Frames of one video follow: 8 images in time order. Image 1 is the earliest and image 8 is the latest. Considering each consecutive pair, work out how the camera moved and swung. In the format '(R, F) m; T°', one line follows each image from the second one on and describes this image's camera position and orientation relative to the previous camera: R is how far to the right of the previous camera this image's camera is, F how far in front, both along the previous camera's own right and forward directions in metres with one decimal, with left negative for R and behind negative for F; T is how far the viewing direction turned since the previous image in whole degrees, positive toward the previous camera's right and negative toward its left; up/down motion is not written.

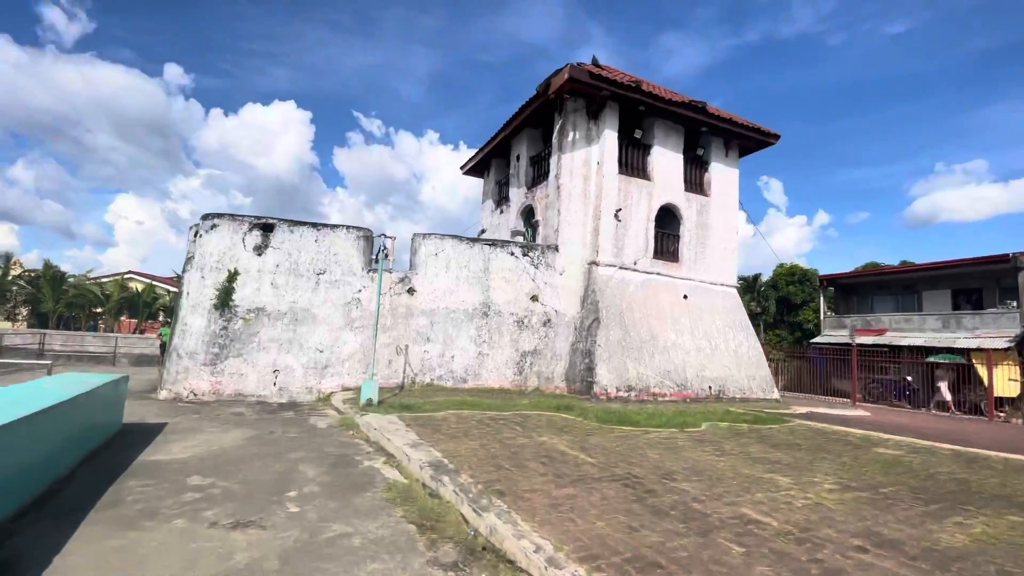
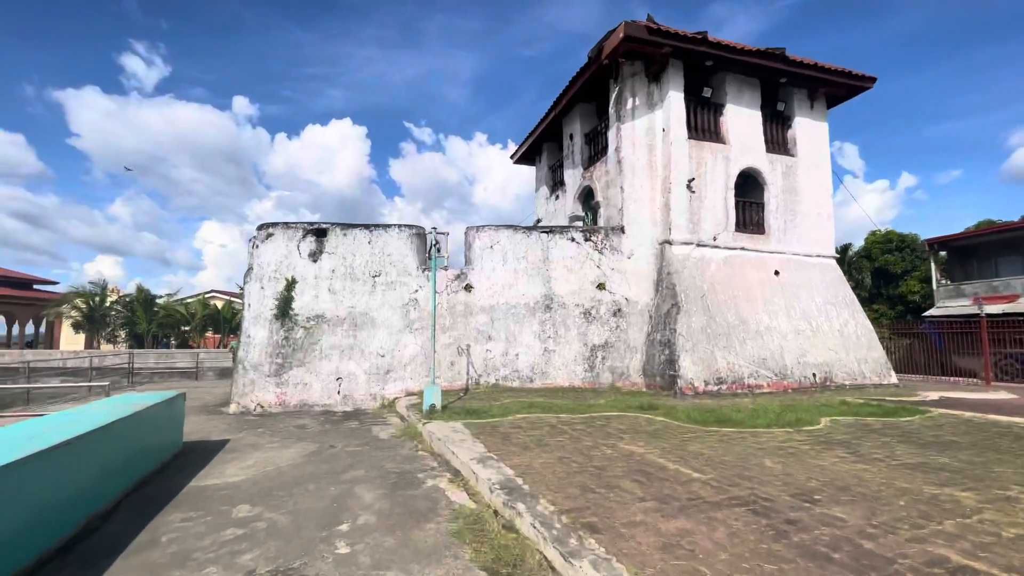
(-0.1, +0.9) m; -7°
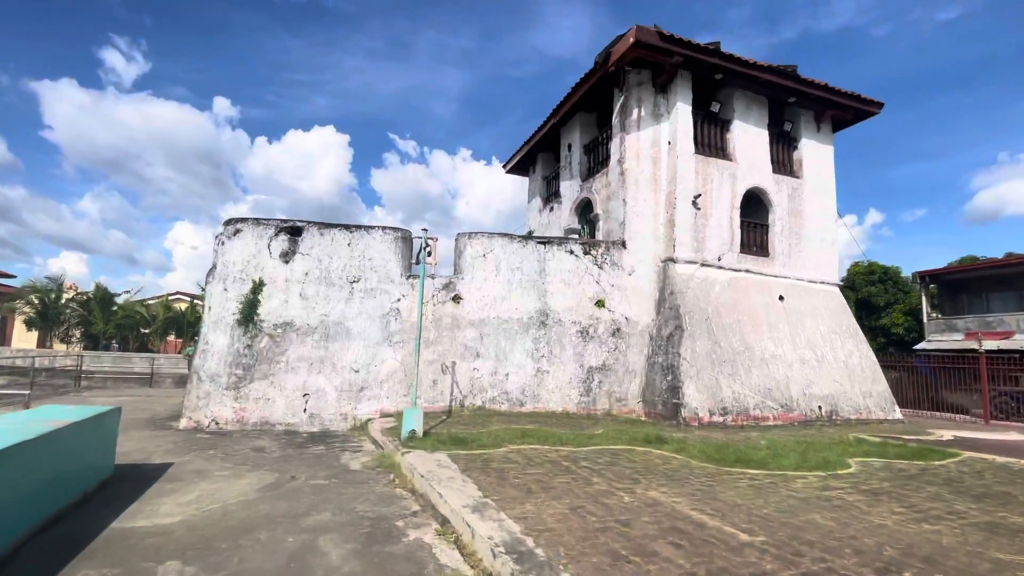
(-0.3, +0.8) m; +3°
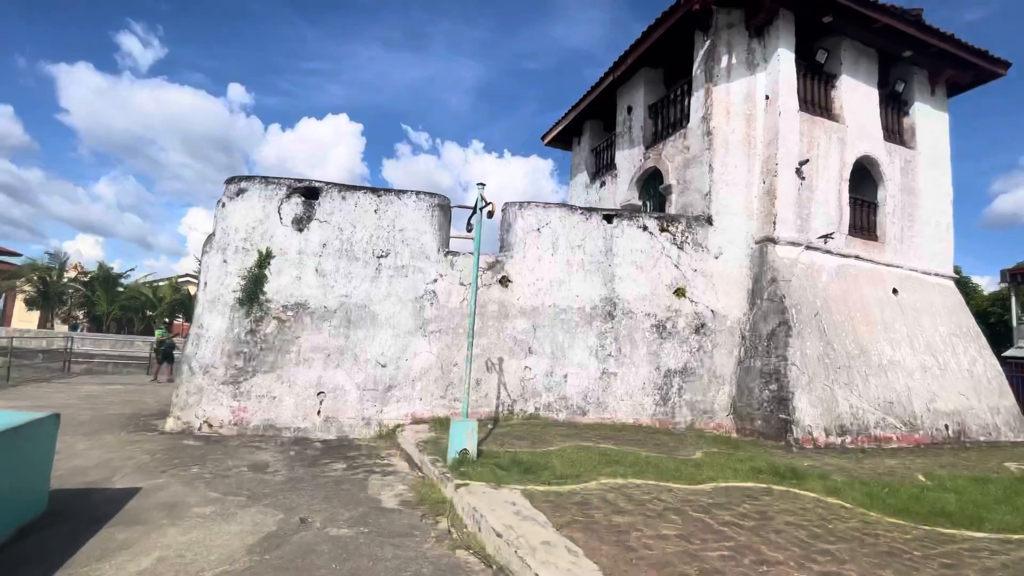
(-0.8, +1.7) m; -1°
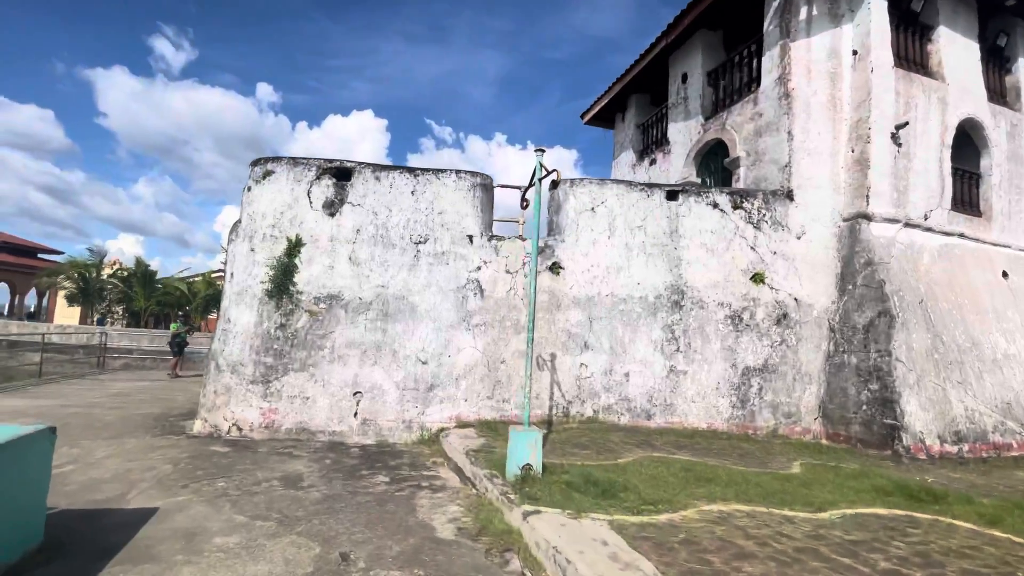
(-0.4, +0.8) m; -3°
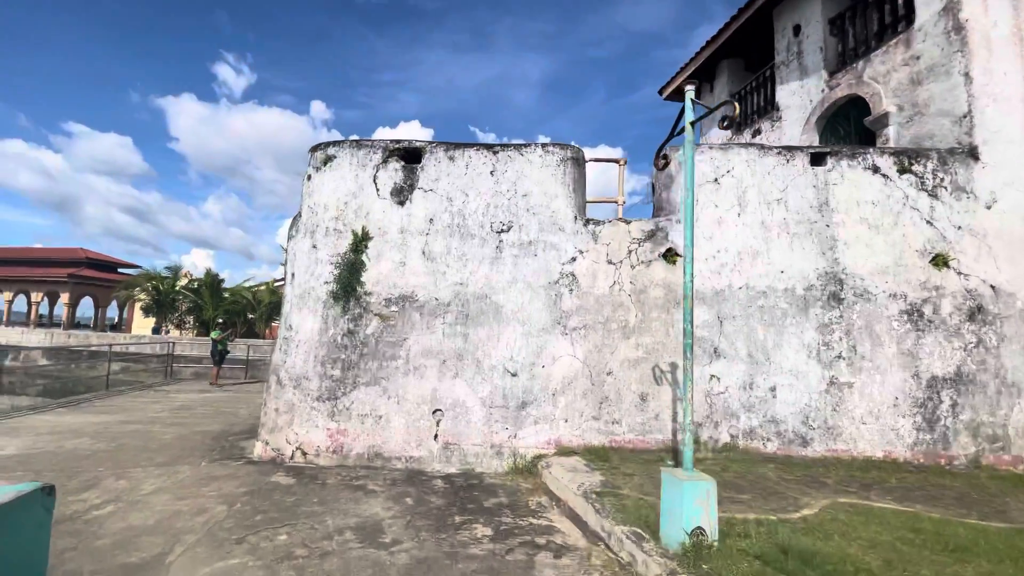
(-0.6, +1.1) m; -6°
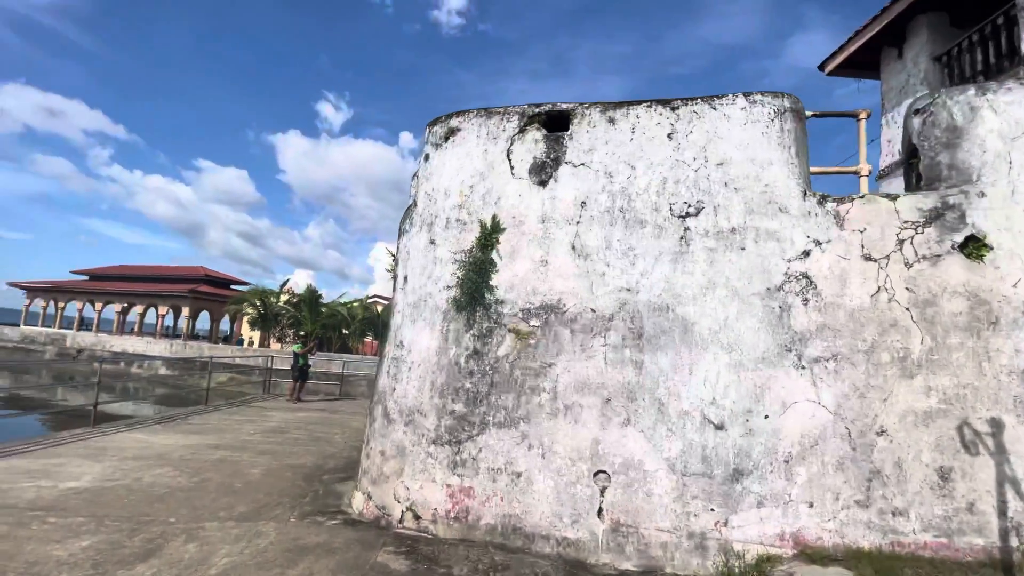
(-0.9, +1.5) m; -9°
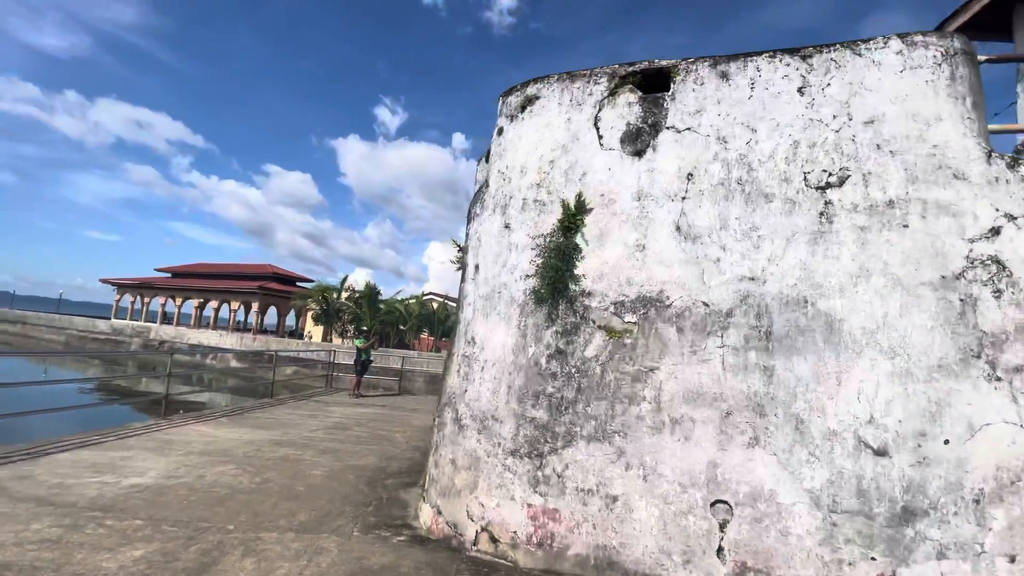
(-0.3, +0.5) m; -6°
